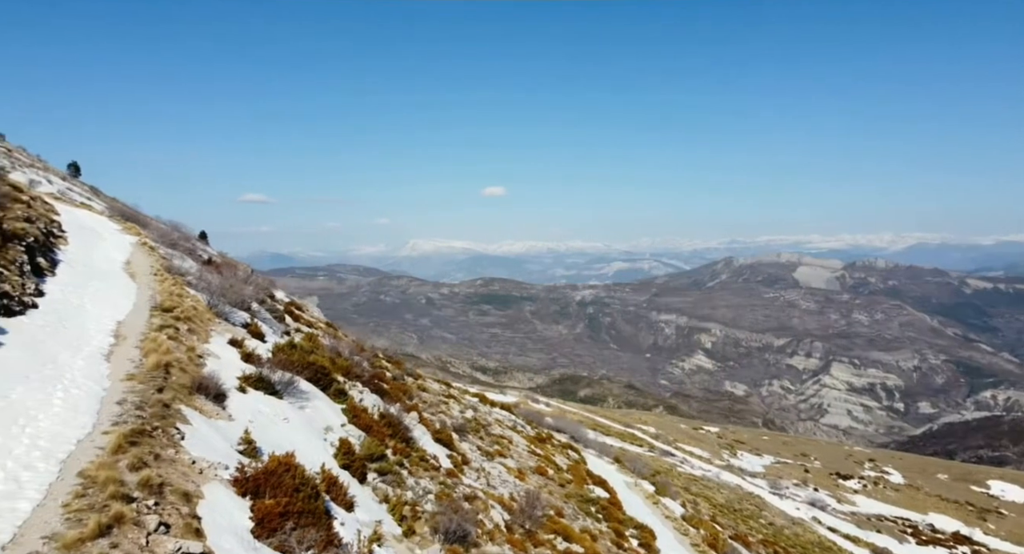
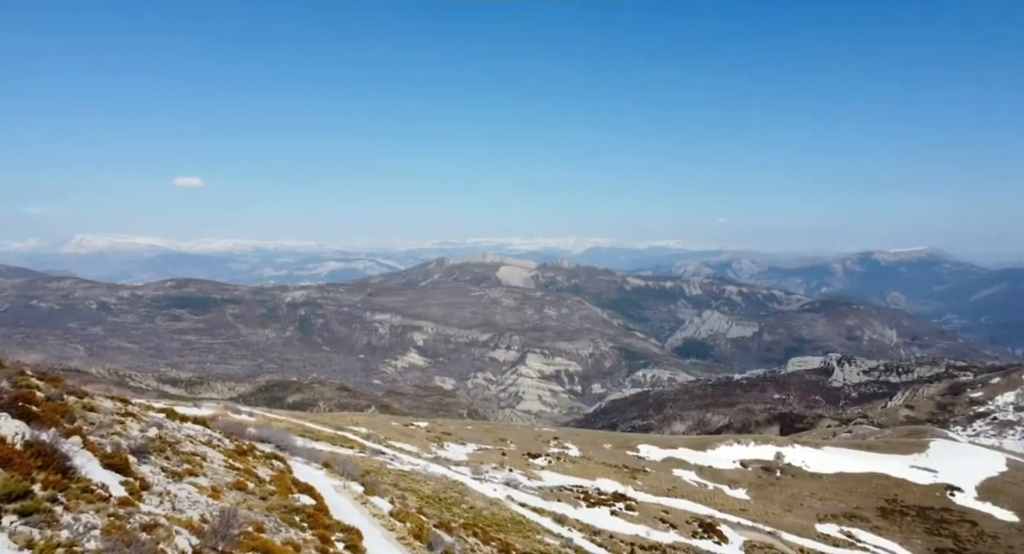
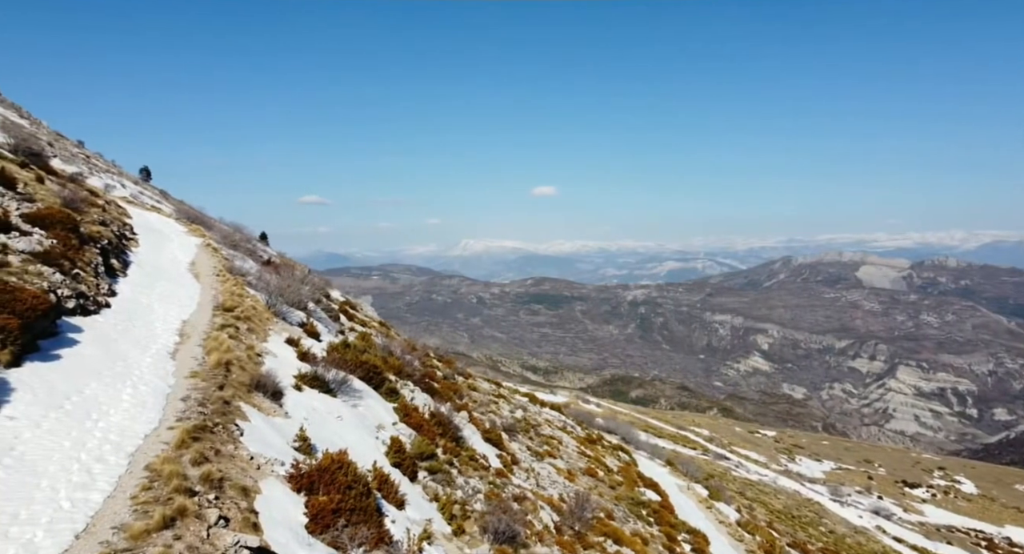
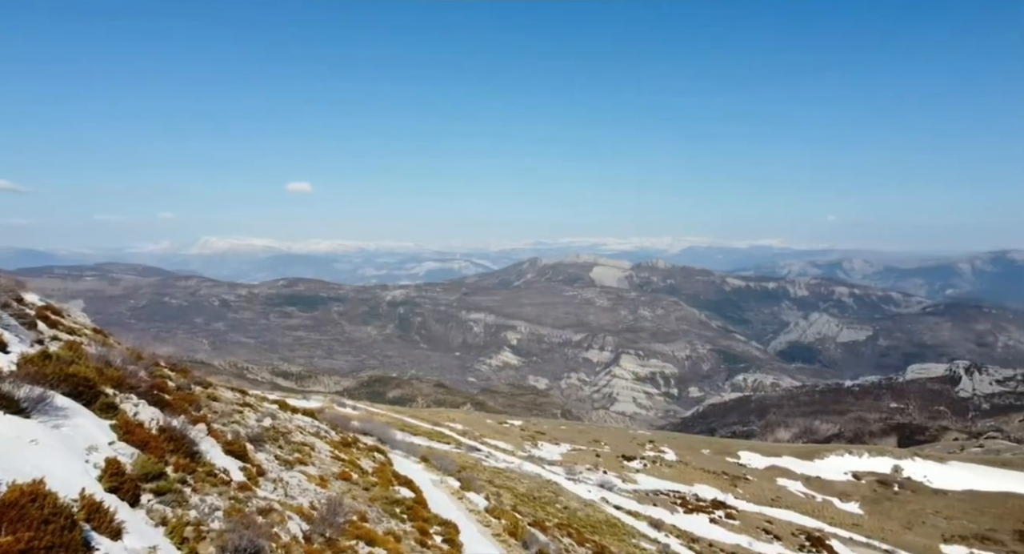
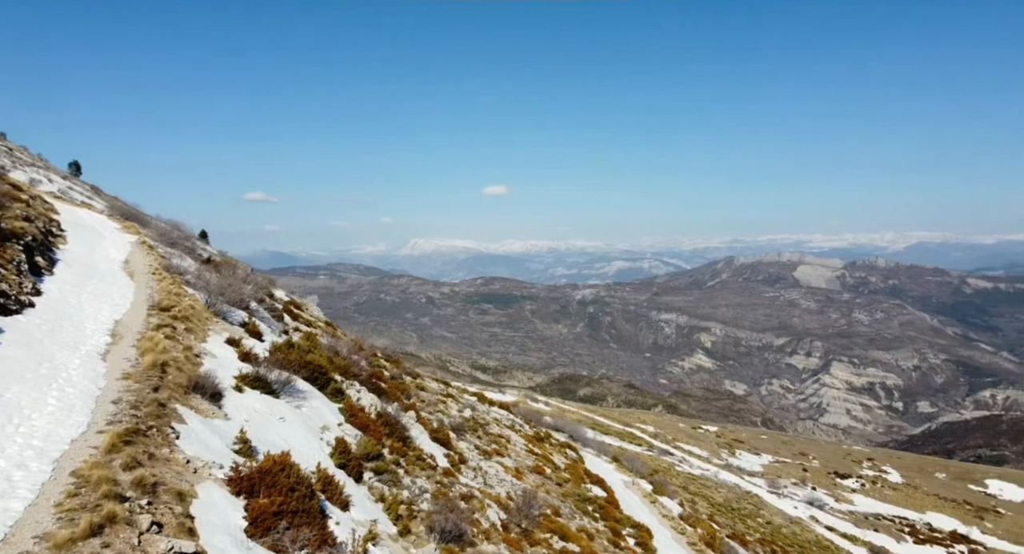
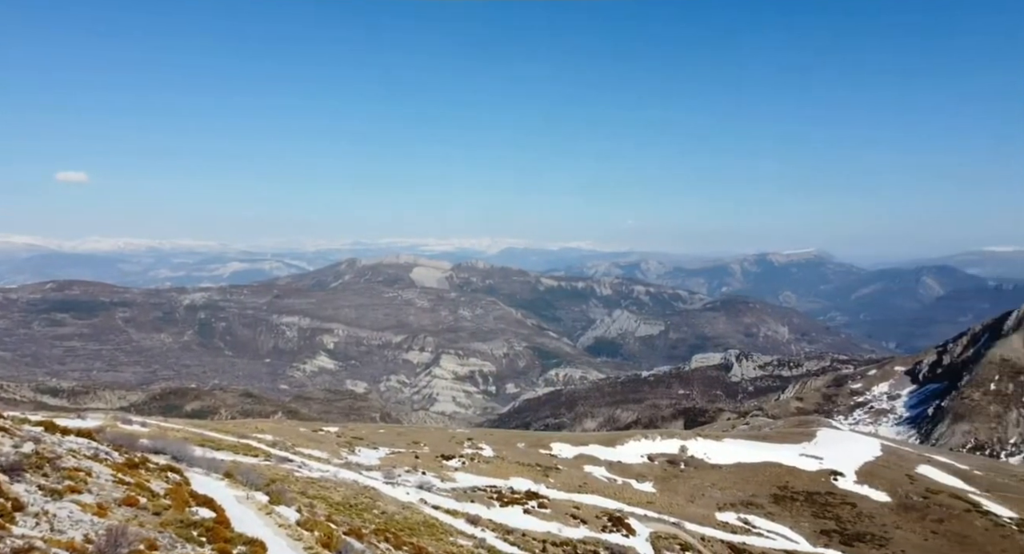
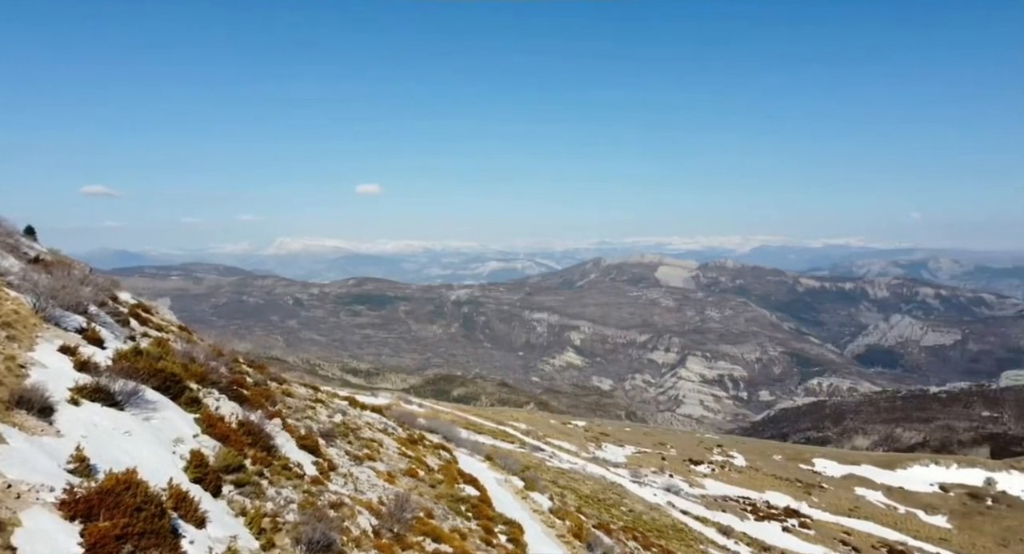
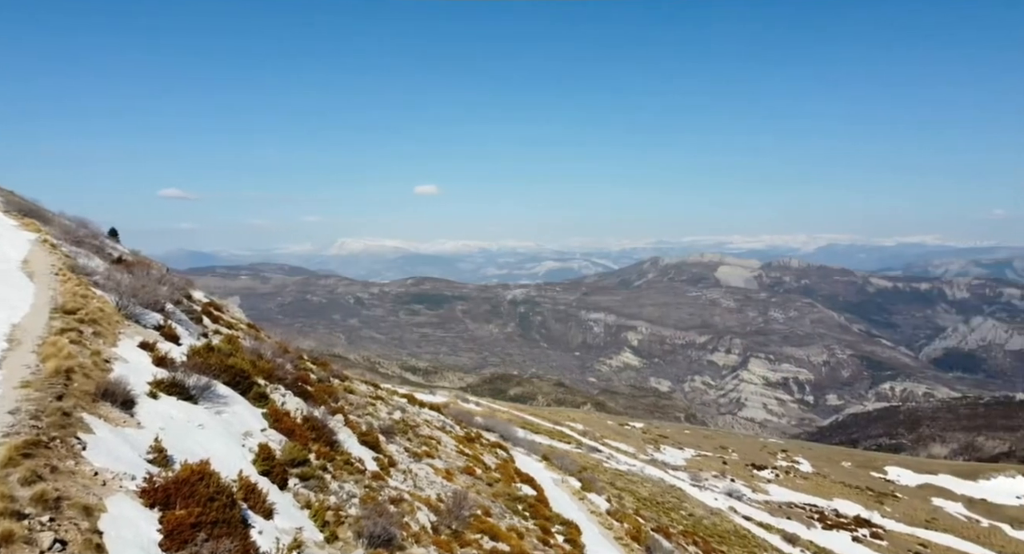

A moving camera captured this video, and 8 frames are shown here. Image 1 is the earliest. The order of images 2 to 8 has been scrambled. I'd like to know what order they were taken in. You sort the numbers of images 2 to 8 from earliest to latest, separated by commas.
3, 5, 8, 7, 4, 2, 6
